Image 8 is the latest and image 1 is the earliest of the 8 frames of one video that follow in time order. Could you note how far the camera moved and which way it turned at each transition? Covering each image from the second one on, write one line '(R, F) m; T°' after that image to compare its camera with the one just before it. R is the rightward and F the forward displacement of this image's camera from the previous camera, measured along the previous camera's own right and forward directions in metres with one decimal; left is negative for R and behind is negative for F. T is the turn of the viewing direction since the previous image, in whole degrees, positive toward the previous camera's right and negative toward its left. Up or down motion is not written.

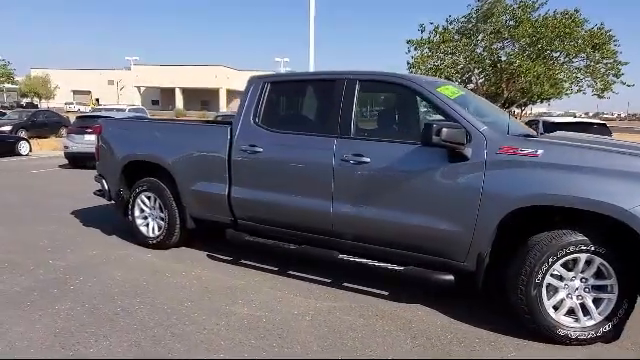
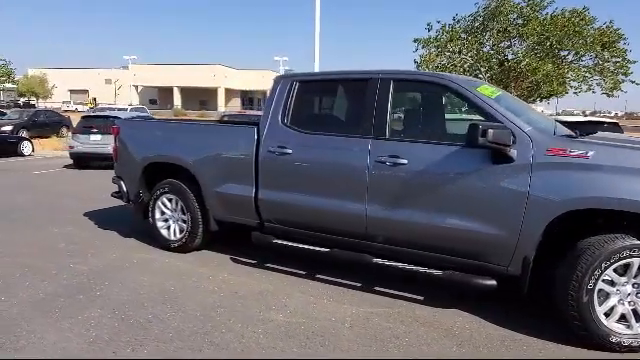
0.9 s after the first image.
(-0.3, +0.1) m; 0°
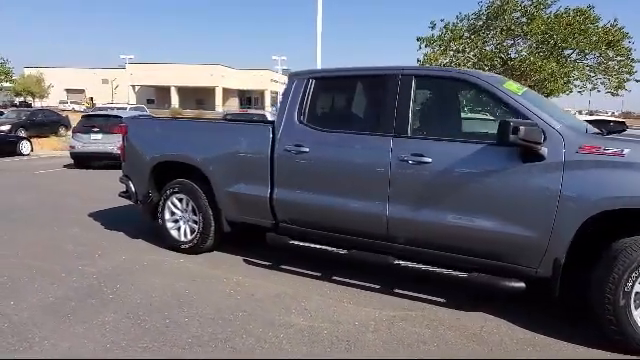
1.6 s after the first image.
(-0.2, +0.1) m; 0°
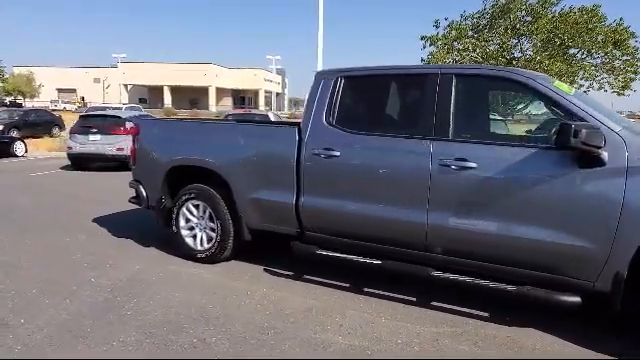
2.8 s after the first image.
(-0.3, +0.3) m; +1°
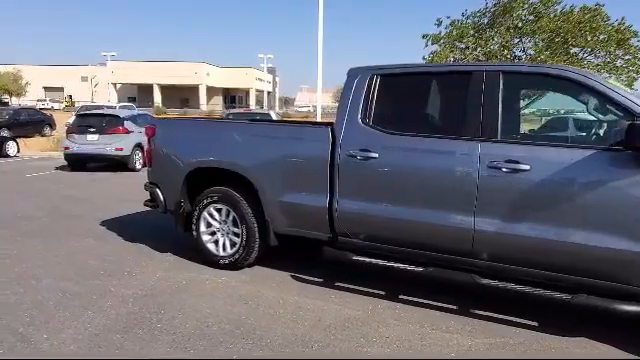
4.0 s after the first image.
(-0.4, +0.2) m; +1°
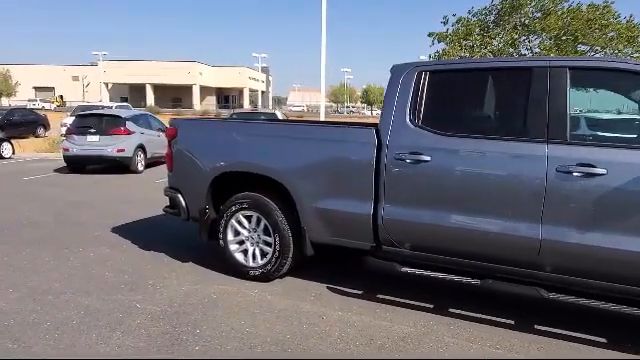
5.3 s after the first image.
(-0.4, +0.4) m; +1°
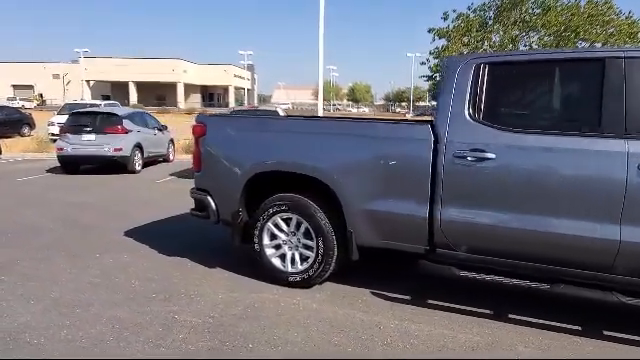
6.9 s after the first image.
(-0.5, +0.3) m; +2°
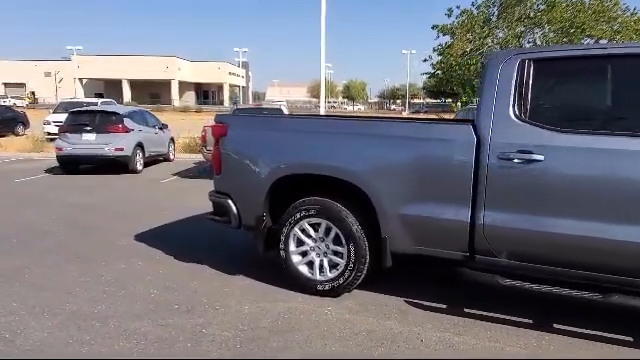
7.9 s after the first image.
(-0.3, +0.2) m; +1°
